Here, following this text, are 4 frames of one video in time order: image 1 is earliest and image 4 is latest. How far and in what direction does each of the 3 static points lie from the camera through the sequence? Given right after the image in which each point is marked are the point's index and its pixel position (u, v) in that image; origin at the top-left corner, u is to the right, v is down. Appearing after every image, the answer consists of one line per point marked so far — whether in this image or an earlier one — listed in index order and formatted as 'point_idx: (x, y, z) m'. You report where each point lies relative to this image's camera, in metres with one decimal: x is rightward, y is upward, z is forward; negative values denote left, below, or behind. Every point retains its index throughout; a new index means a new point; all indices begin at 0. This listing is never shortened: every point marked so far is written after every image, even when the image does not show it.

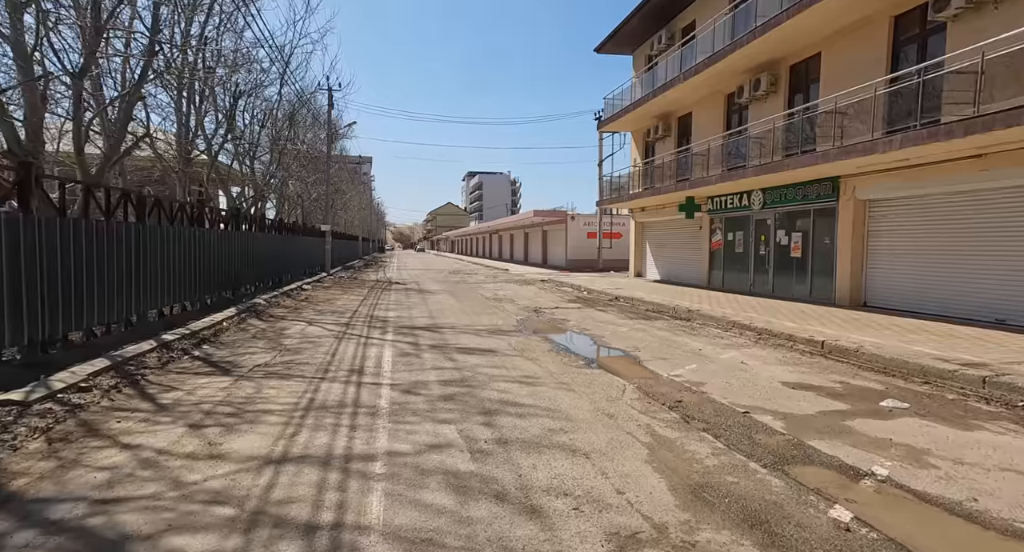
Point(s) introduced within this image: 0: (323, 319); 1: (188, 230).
0: (-4.3, -1.0, +12.4) m
1: (-7.8, +1.1, +13.1) m
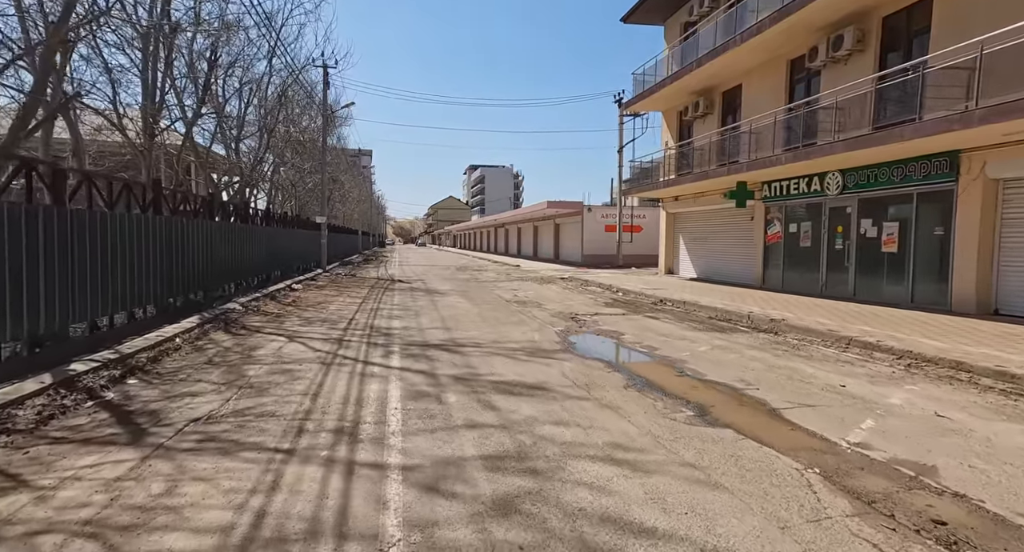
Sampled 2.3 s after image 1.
0: (-3.6, -1.0, +9.8) m
1: (-7.1, +1.1, +10.4) m
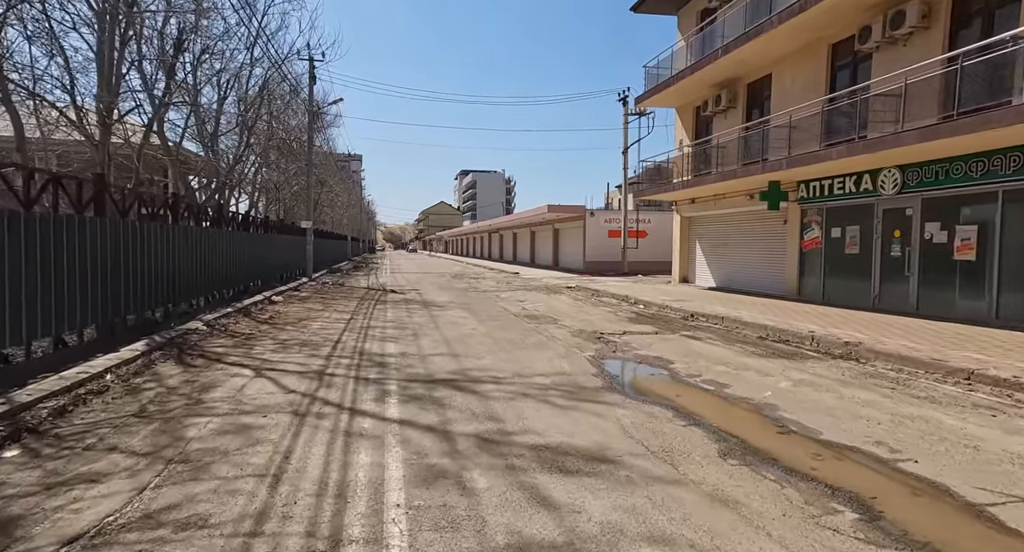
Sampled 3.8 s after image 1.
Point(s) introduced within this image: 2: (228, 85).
0: (-3.3, -1.2, +7.9) m
1: (-6.8, +0.8, +8.5) m
2: (-10.2, +6.9, +19.8) m
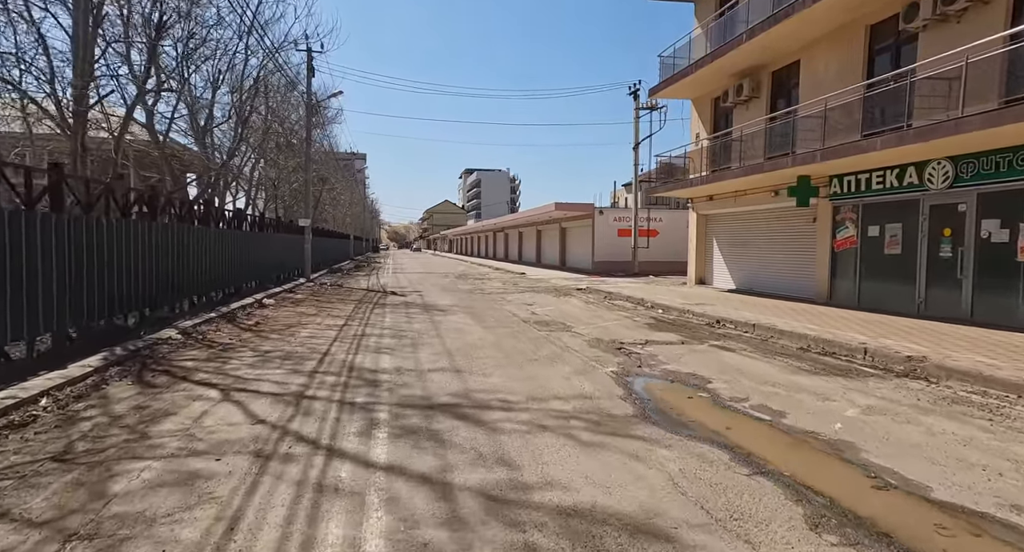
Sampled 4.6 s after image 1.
0: (-3.1, -1.3, +6.8) m
1: (-6.6, +0.8, +7.5) m
2: (-10.0, +6.9, +18.8) m
